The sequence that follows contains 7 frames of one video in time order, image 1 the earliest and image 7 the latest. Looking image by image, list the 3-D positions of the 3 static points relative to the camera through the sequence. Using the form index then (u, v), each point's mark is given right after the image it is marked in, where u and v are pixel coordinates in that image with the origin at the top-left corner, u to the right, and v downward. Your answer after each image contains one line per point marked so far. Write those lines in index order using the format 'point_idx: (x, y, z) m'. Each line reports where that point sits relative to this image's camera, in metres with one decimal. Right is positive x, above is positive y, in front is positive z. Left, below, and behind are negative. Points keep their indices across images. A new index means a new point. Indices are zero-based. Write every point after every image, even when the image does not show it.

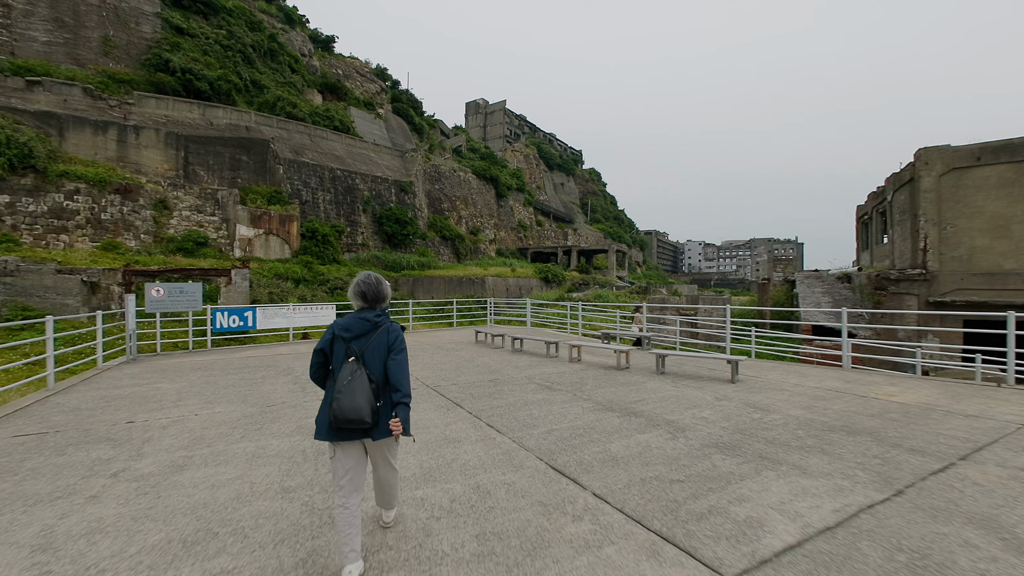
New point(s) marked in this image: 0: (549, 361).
0: (+0.7, -1.3, +7.7) m
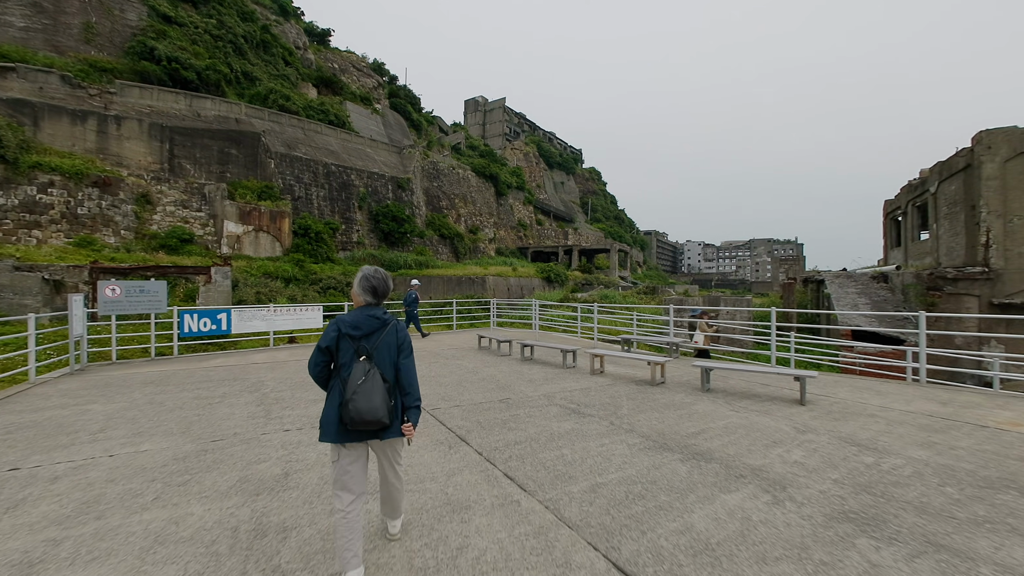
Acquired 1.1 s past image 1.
0: (+0.9, -1.3, +6.6) m
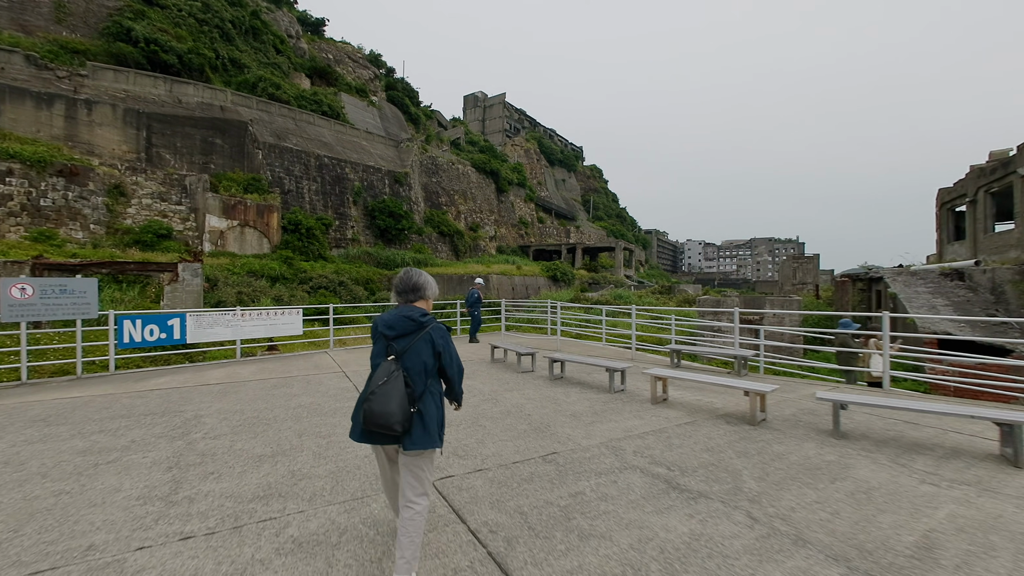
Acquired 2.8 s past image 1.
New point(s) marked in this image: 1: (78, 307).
0: (+1.2, -1.3, +4.8) m
1: (-6.6, -0.3, +6.5) m
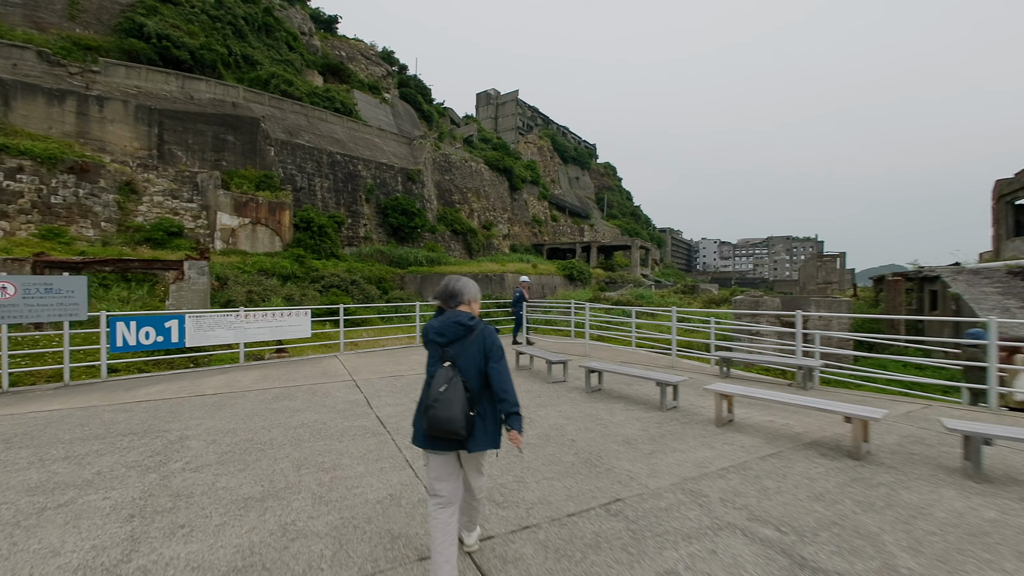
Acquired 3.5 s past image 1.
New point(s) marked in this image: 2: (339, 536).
0: (+1.6, -1.3, +4.0) m
1: (-6.2, -0.3, +5.9) m
2: (-0.9, -1.3, +2.3) m
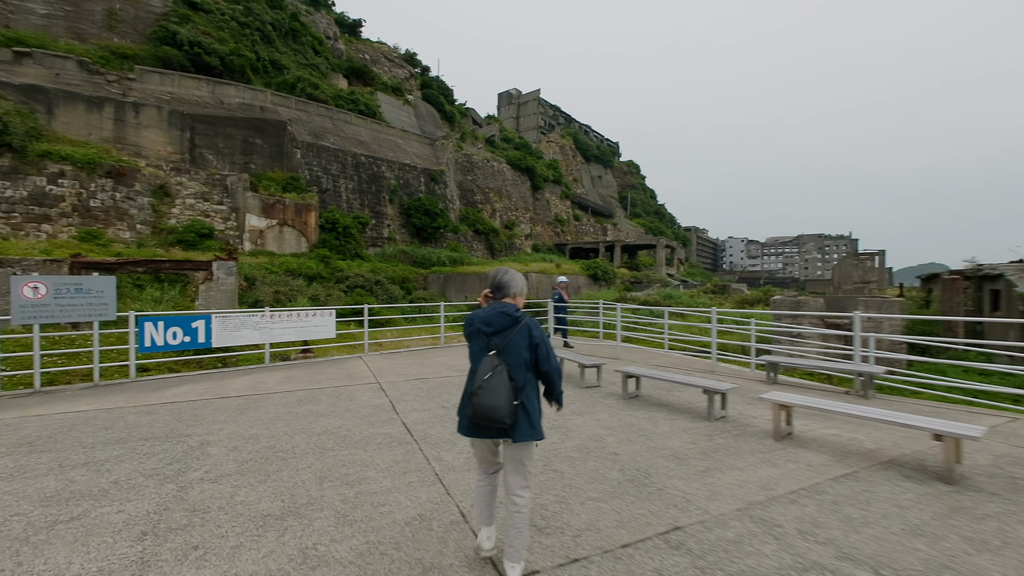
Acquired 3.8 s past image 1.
0: (+1.9, -1.3, +3.7) m
1: (-5.7, -0.3, +5.9) m
2: (-0.7, -1.3, +2.1) m
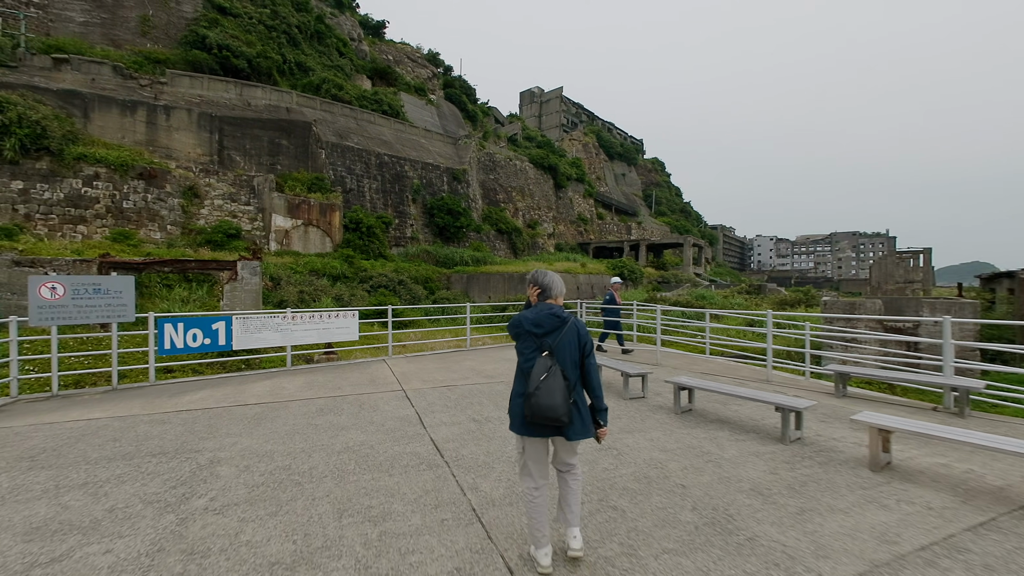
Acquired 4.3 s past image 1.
0: (+2.2, -1.3, +3.1) m
1: (-5.3, -0.3, +5.7) m
2: (-0.5, -1.3, +1.6) m
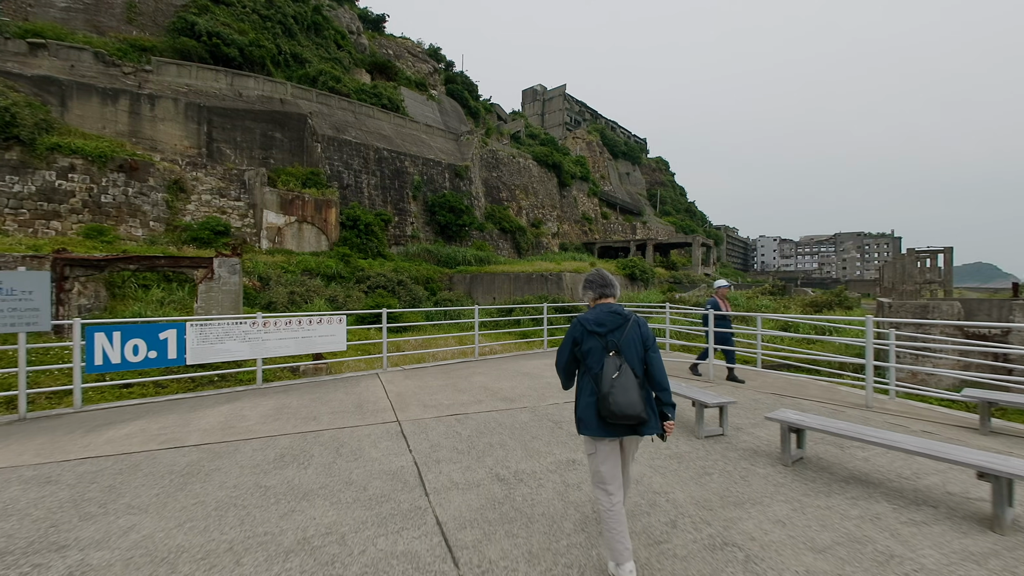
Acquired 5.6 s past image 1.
0: (+2.5, -1.3, +1.7) m
1: (-5.0, -0.3, +4.4) m
2: (-0.2, -1.3, +0.3) m
